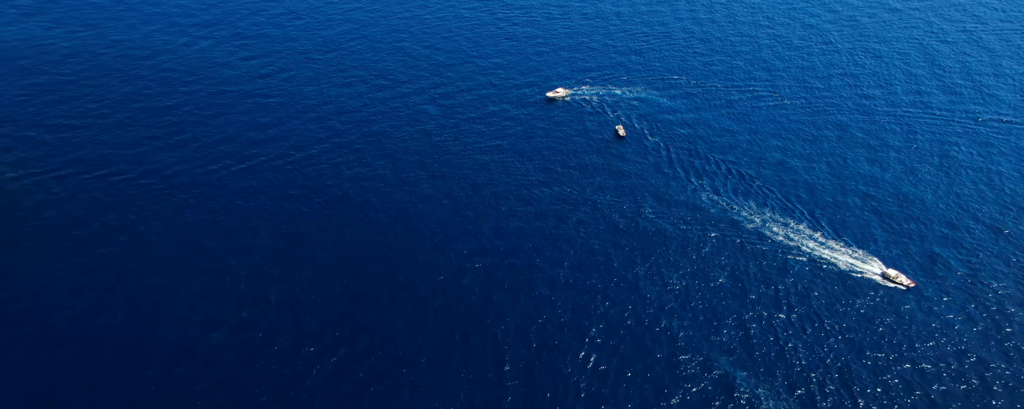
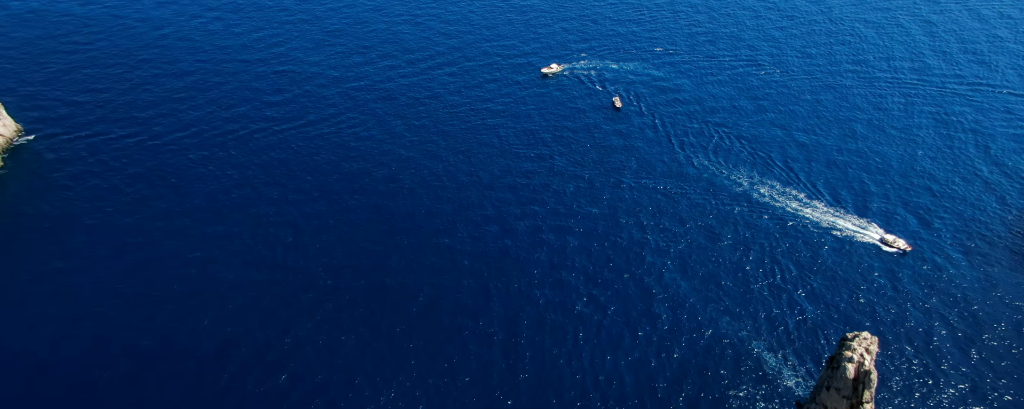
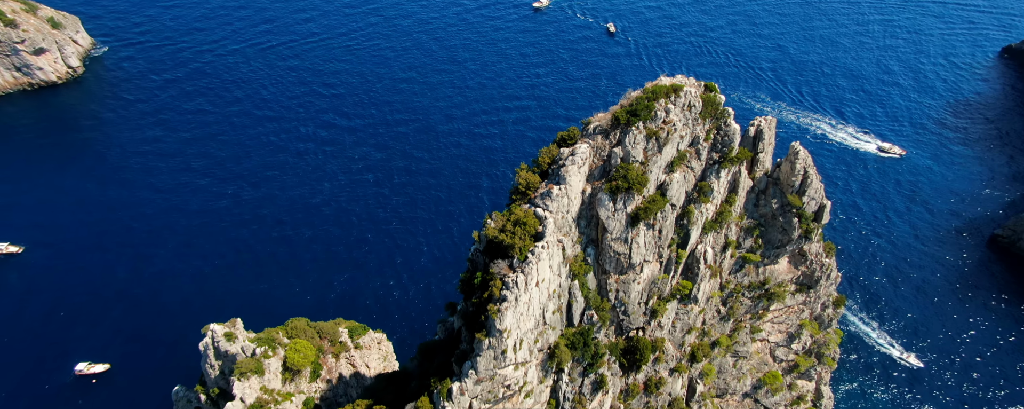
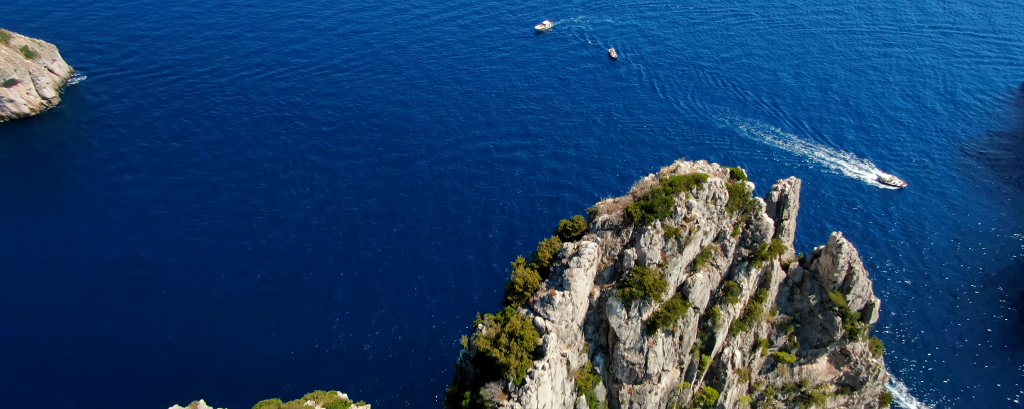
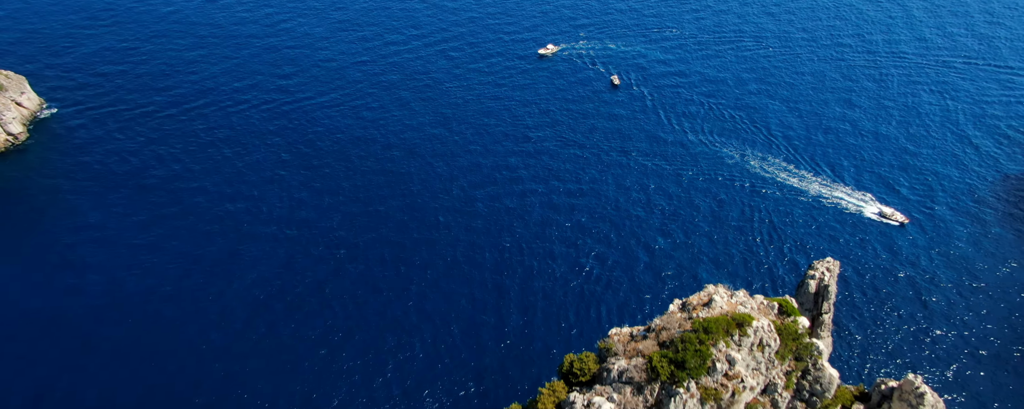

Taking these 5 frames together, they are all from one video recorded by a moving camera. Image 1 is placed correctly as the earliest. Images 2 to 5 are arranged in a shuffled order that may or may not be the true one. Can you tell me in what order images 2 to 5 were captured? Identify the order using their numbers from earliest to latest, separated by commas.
2, 5, 4, 3
